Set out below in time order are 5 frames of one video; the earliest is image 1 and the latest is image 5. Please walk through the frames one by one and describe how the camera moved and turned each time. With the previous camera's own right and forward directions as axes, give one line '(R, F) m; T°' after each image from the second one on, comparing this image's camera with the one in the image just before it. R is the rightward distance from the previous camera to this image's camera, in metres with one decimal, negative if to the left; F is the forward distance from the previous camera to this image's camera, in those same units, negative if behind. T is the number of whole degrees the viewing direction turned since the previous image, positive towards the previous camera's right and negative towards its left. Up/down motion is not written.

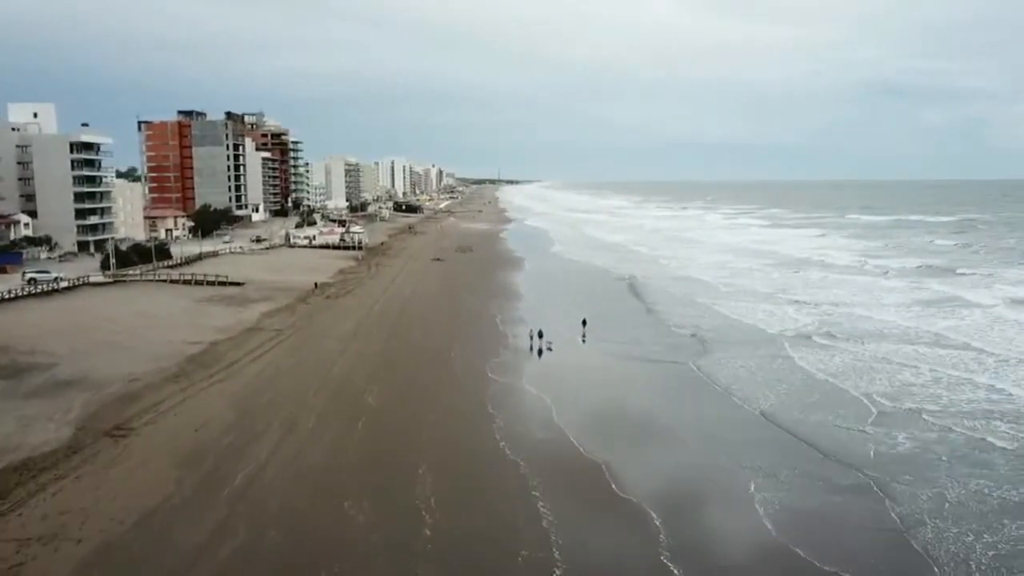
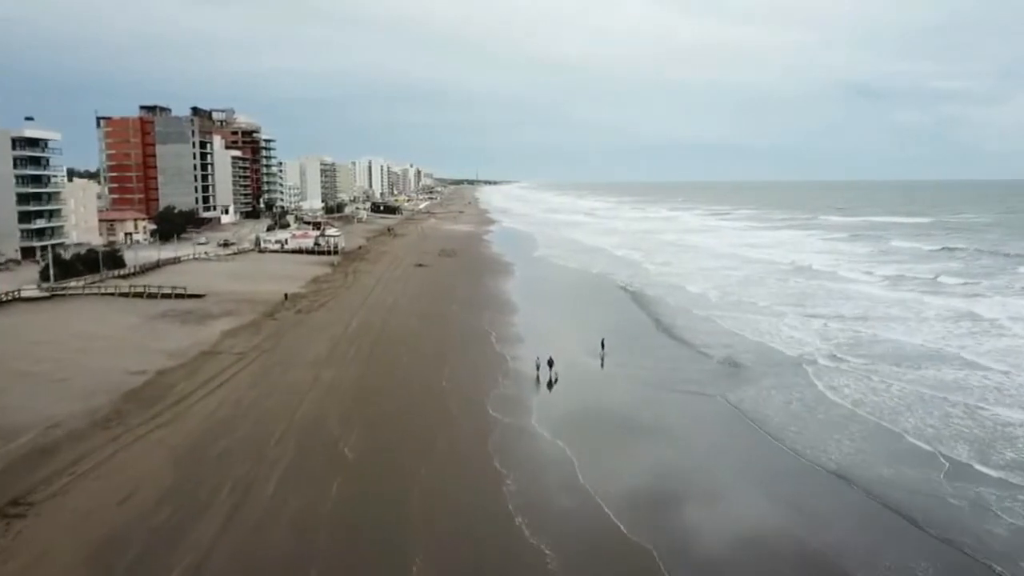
(-0.6, +3.0) m; +2°
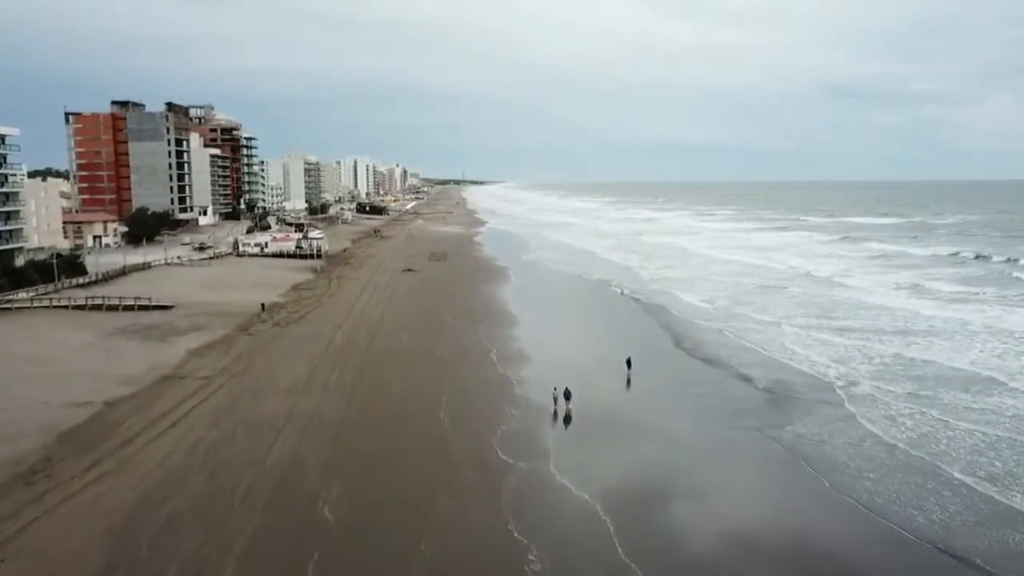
(-0.5, +2.4) m; +1°
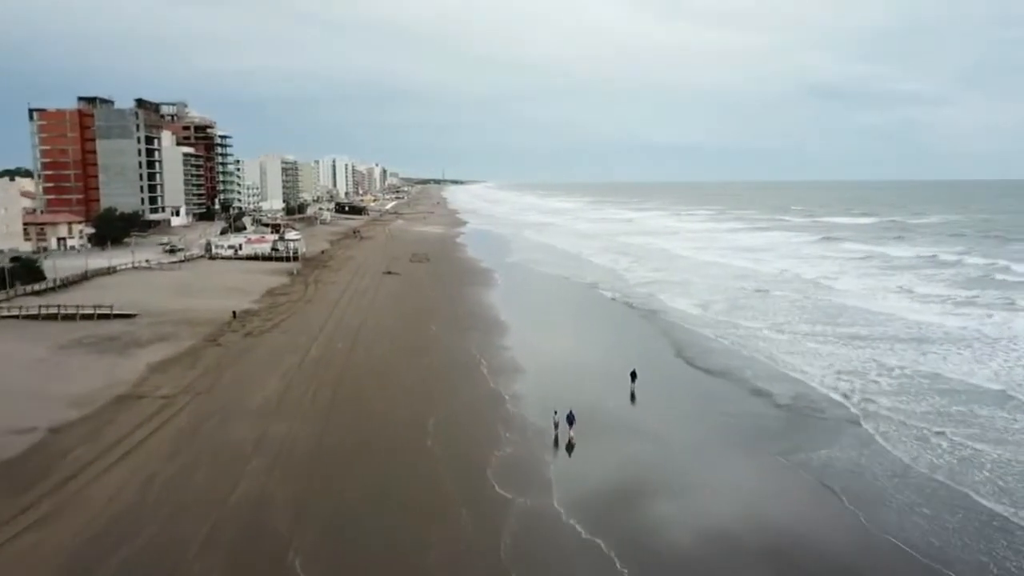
(-0.3, +1.4) m; +2°
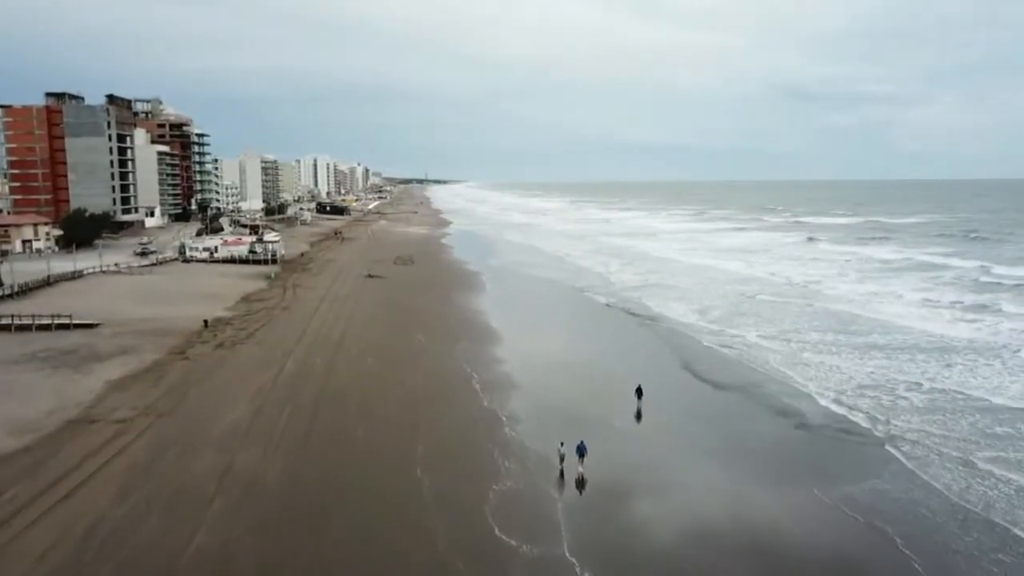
(-0.3, +1.4) m; +1°
